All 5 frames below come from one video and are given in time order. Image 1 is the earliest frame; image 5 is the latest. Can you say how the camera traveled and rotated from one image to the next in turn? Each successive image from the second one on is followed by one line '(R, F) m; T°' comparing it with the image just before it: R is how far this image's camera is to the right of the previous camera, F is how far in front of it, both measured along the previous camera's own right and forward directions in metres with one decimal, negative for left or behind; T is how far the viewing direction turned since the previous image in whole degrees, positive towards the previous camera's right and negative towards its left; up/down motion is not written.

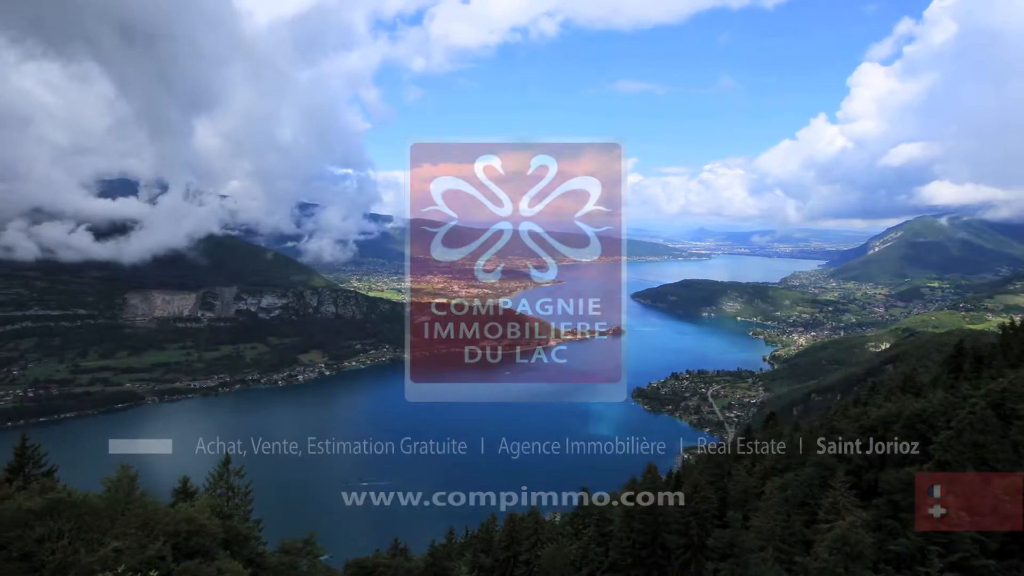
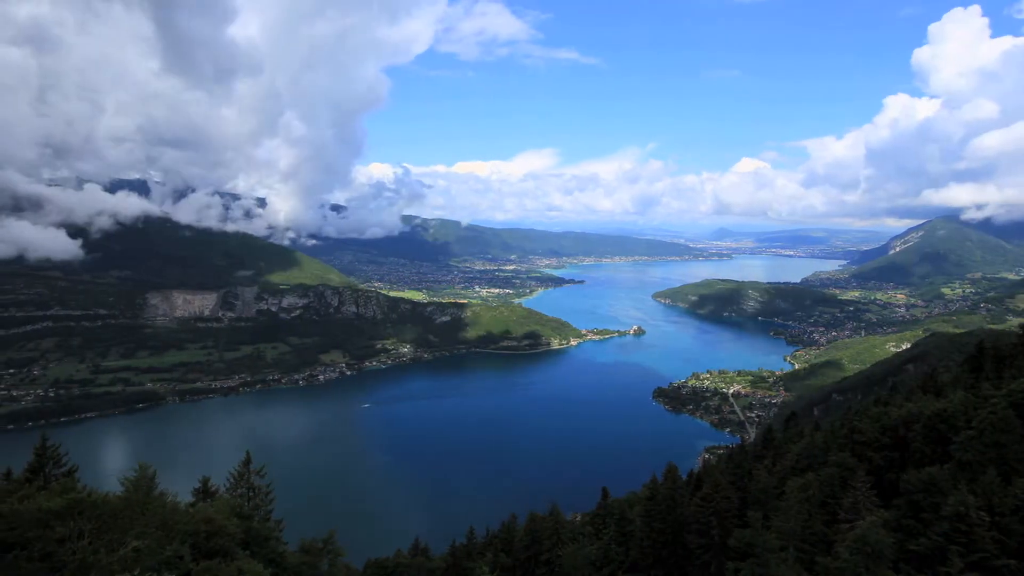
(0.0, +0.7) m; -2°
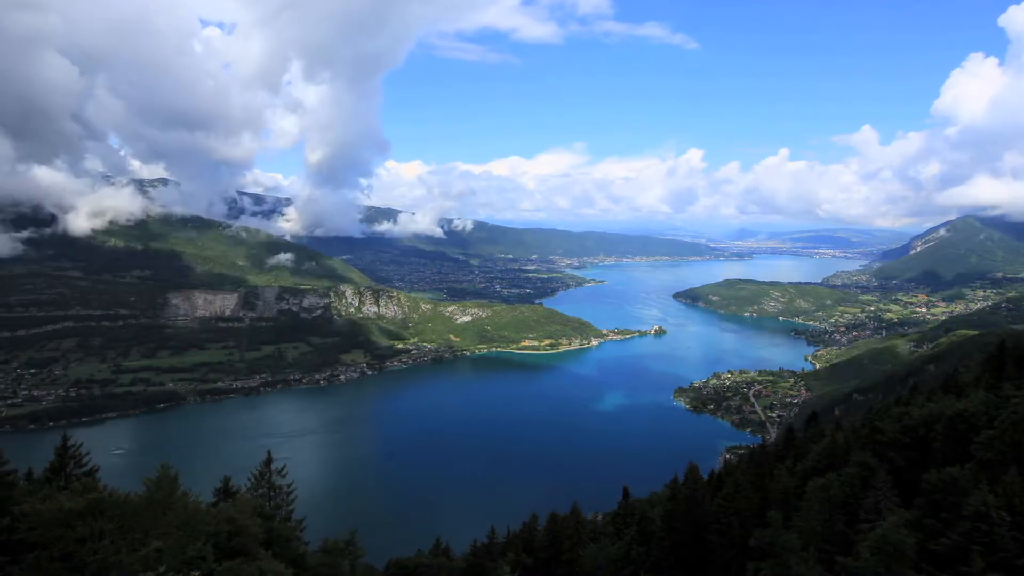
(0.0, +0.6) m; -2°
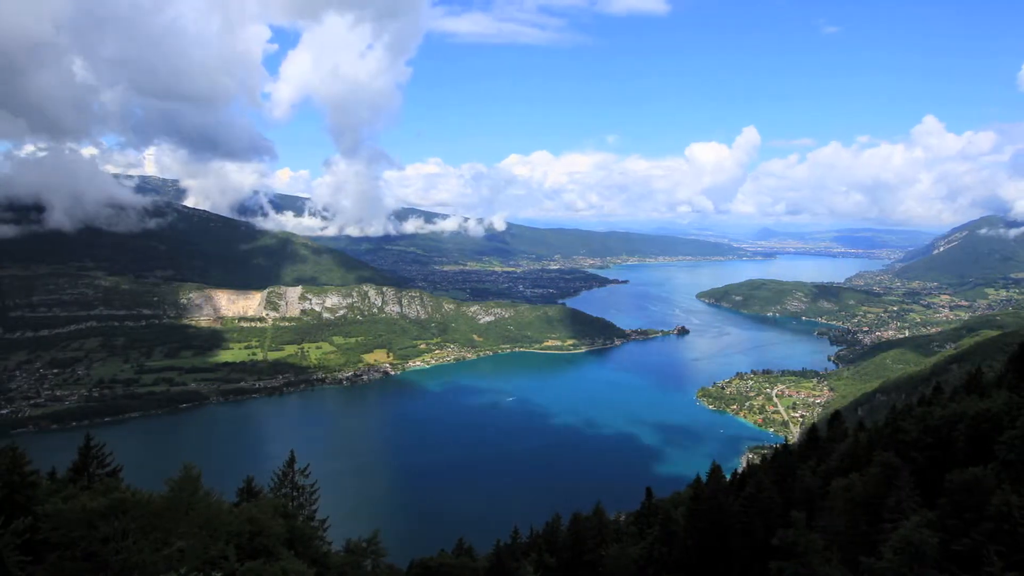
(0.0, +0.6) m; -2°
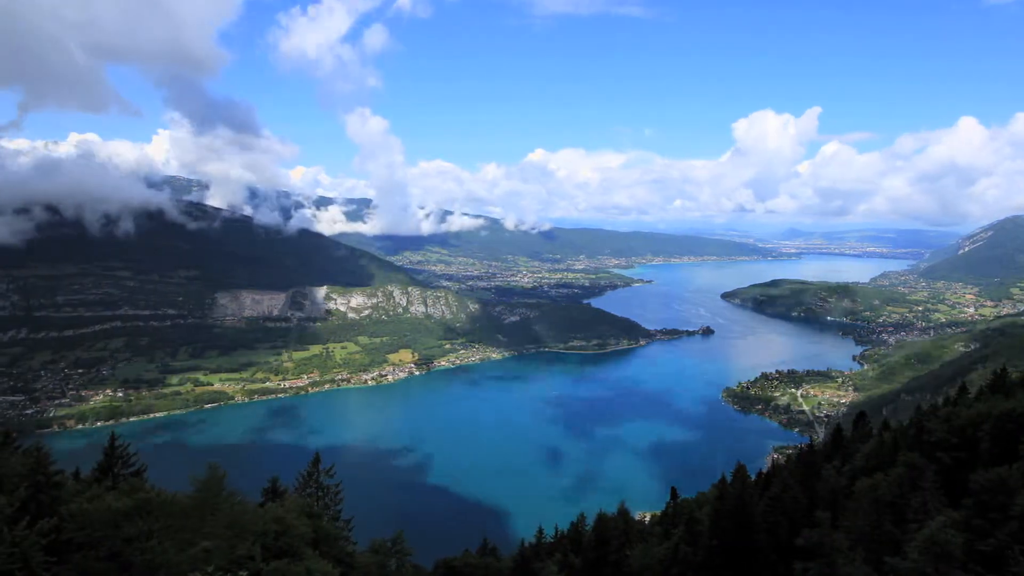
(0.0, +0.7) m; -3°
